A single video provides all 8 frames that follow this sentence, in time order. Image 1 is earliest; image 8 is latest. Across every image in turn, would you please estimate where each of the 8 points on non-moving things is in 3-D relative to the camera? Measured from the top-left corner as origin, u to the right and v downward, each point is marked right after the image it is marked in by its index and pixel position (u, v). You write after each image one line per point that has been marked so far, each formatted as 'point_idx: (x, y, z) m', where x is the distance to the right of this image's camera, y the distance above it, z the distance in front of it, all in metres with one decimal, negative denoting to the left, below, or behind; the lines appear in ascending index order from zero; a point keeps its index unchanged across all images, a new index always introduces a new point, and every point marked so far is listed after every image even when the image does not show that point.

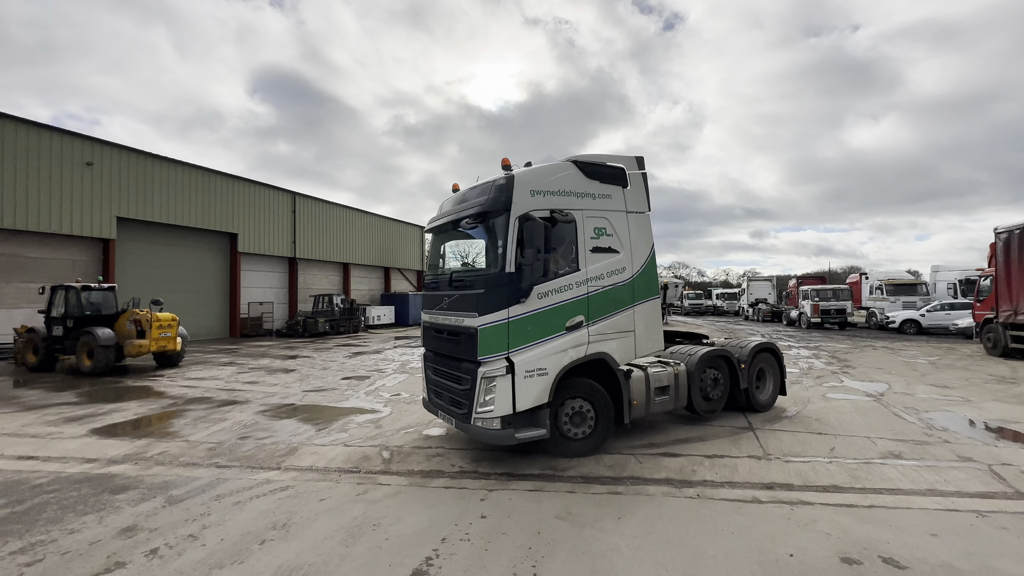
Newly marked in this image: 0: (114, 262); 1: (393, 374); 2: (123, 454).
0: (-17.4, +1.2, +19.5) m
1: (-3.1, -2.3, +12.0) m
2: (-5.0, -2.1, +5.7) m
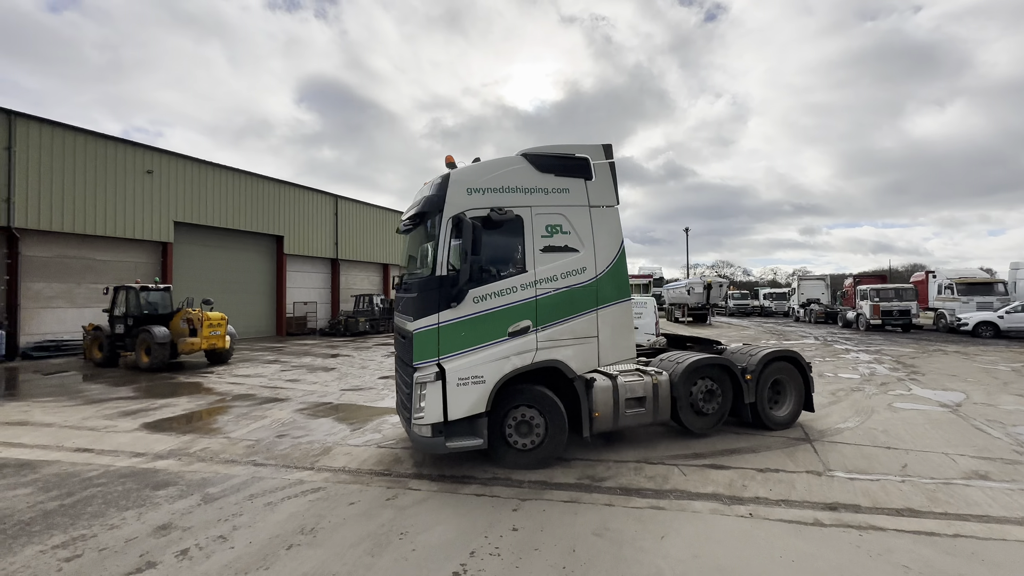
0: (-15.8, +1.1, +20.7) m
1: (-2.2, -2.3, +12.0) m
2: (-4.5, -2.1, +5.8) m
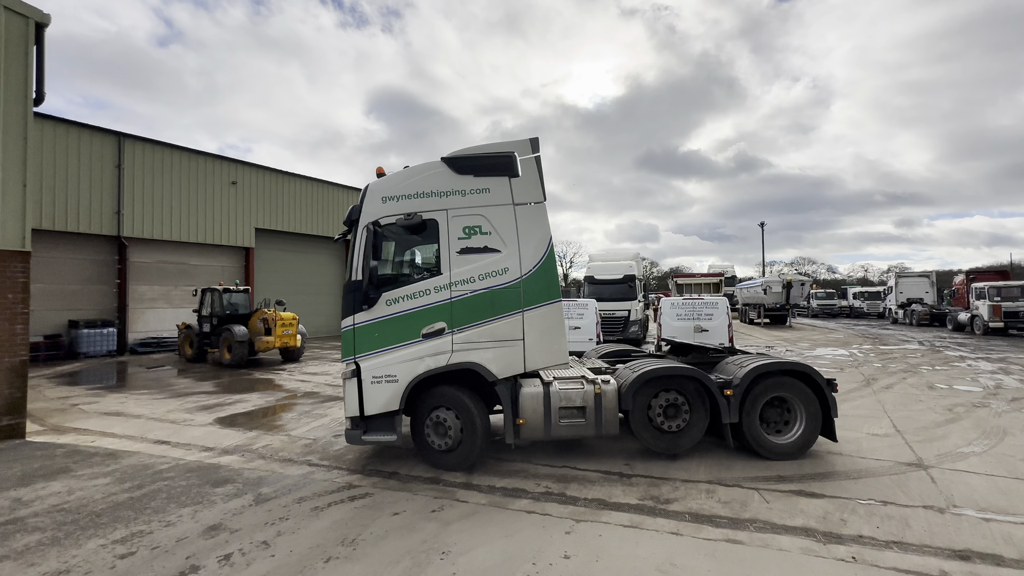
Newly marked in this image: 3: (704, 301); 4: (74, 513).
0: (-13.0, +1.0, +22.3) m
1: (-0.6, -2.3, +11.9) m
2: (-3.8, -2.1, +6.1) m
3: (+4.5, -0.3, +10.4) m
4: (-3.8, -1.9, +3.8) m
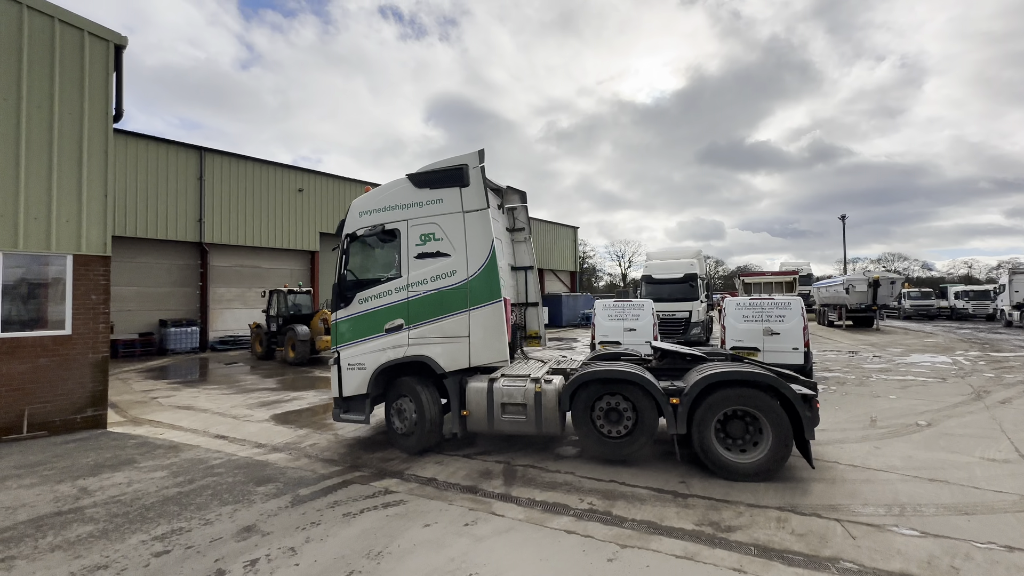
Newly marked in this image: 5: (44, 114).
0: (-10.3, +0.9, +23.5) m
1: (+0.7, -2.3, +11.5) m
2: (-3.2, -2.2, +6.2) m
3: (+5.6, -0.3, +9.5) m
4: (-3.4, -1.9, +4.0) m
5: (-6.9, +2.6, +6.6) m
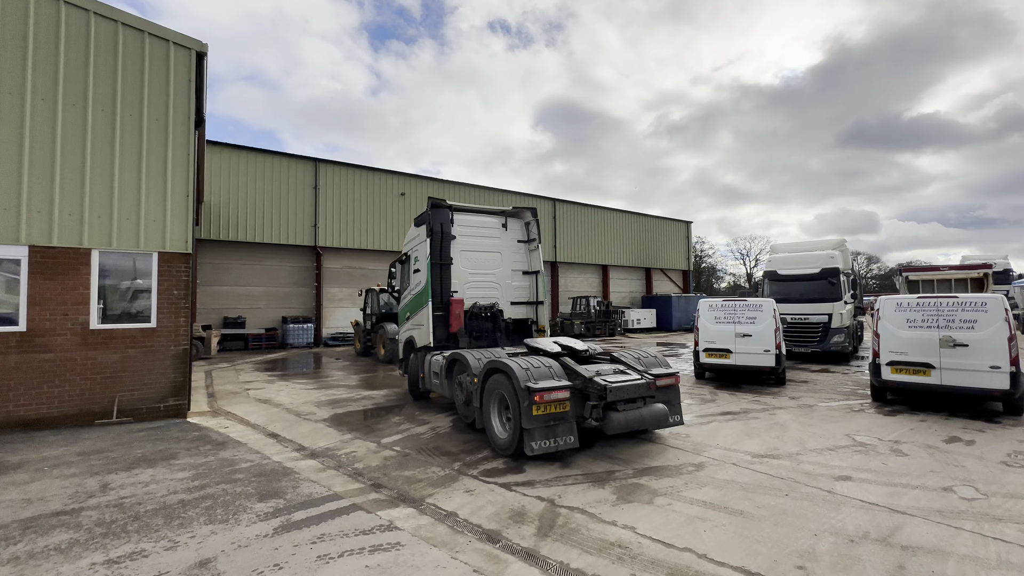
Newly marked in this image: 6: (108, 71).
0: (-5.2, +0.9, +24.3) m
1: (+2.6, -2.2, +10.0) m
2: (-2.5, -2.1, +5.8) m
3: (+6.9, -0.2, +6.8) m
4: (-3.2, -1.8, +3.7) m
5: (-6.0, +2.6, +7.0) m
6: (-6.3, +3.4, +6.9) m
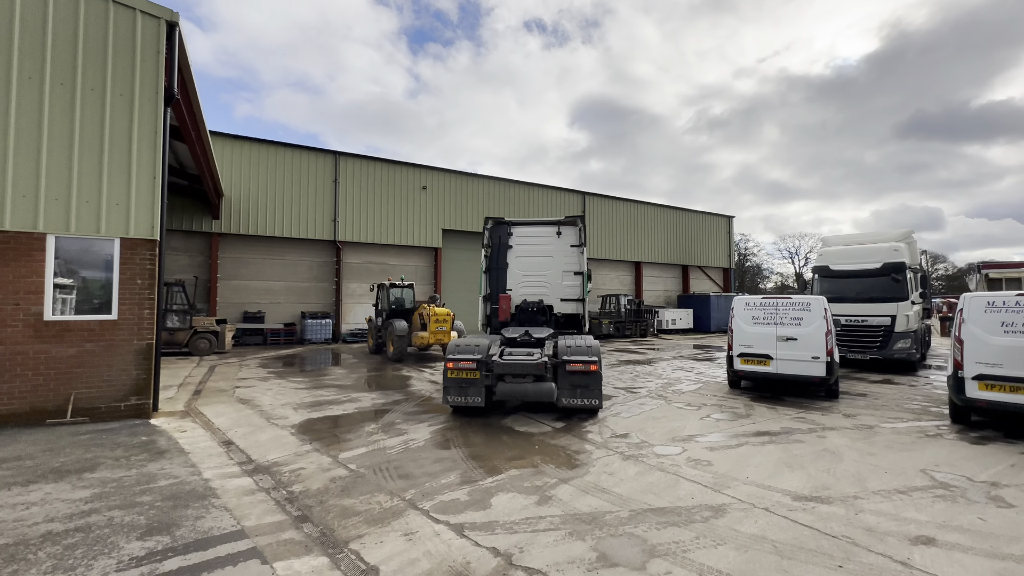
0: (-3.9, +1.1, +23.6) m
1: (+2.7, -2.1, +8.8) m
2: (-2.7, -1.9, +5.0) m
3: (+6.7, -0.1, +5.3) m
4: (-3.6, -1.7, +2.9) m
5: (-6.1, +2.8, +6.5) m
6: (-6.4, +3.5, +6.4) m
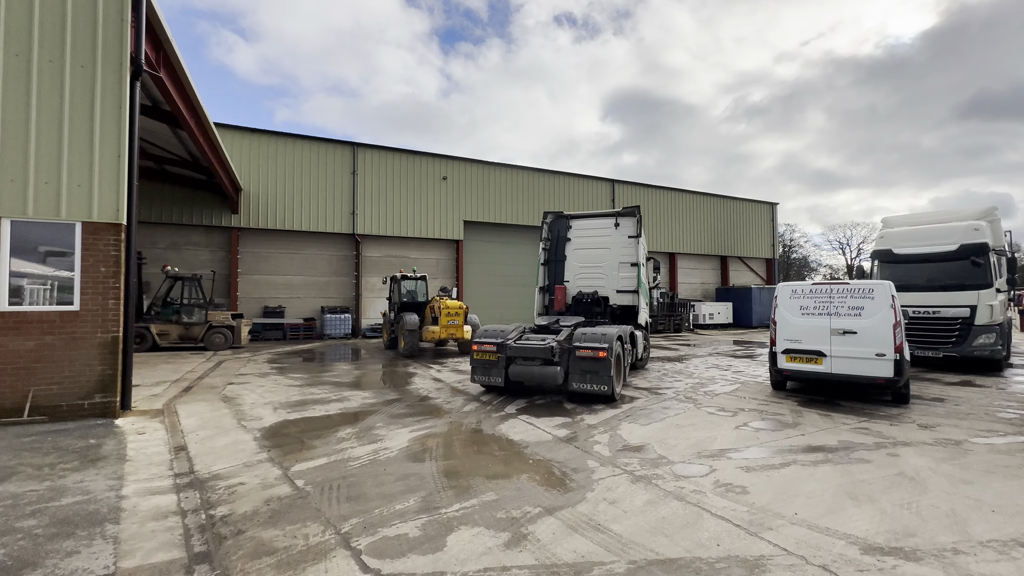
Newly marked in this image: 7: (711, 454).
0: (-2.7, +1.4, +22.9) m
1: (+2.8, -1.9, +7.7) m
2: (-2.9, -1.8, +4.2) m
3: (+6.5, +0.1, +3.9) m
4: (-3.9, -1.6, +2.3) m
5: (-6.2, +3.0, +6.0) m
6: (-6.4, +3.7, +5.9) m
7: (+2.0, -1.7, +4.6) m
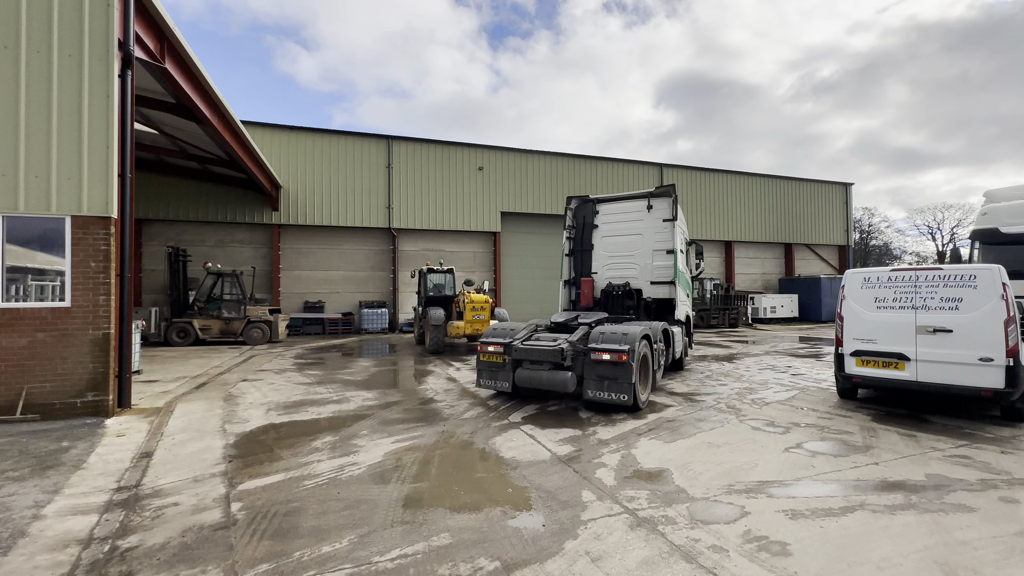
0: (-0.8, +1.7, +22.3) m
1: (+3.0, -1.7, +6.6) m
2: (-3.0, -1.7, +3.8) m
3: (+6.2, +0.3, +2.3) m
4: (-4.3, -1.5, +2.0) m
5: (-6.2, +3.0, +5.8) m
6: (-6.5, +3.7, +5.7) m
7: (+1.9, -1.6, +3.5) m
